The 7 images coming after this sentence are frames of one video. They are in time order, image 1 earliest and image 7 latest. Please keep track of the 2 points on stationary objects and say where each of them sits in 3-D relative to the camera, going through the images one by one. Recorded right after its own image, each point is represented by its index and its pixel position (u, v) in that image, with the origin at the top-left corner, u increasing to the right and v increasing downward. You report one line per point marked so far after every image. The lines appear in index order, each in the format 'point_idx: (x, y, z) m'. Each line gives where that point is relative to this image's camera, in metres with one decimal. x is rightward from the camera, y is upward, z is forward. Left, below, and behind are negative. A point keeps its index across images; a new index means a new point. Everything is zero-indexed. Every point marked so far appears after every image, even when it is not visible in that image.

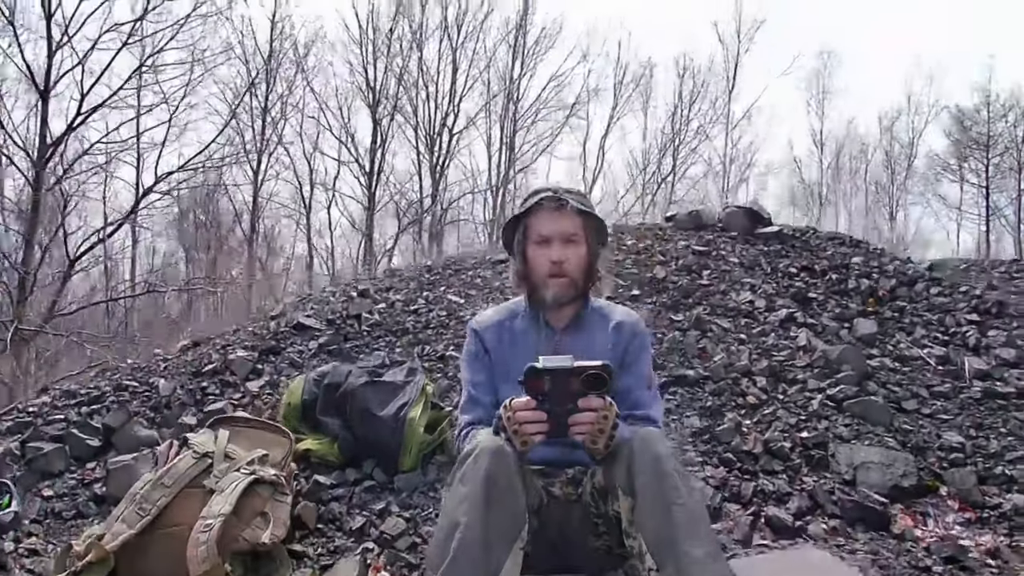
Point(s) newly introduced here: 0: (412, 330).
0: (-0.4, -0.2, +2.8) m
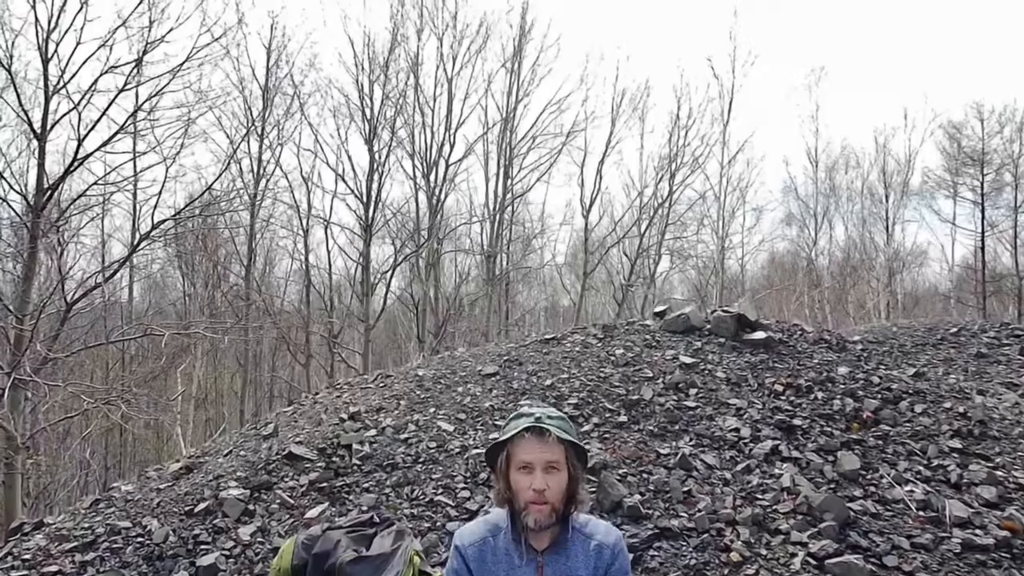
0: (-0.5, -0.8, +2.9) m
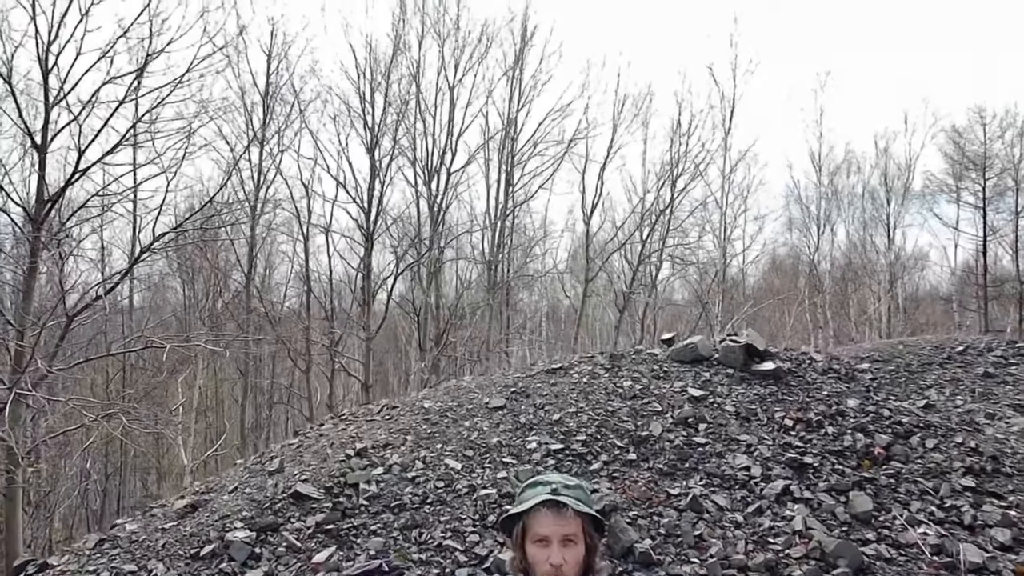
0: (-0.4, -0.9, +2.8) m
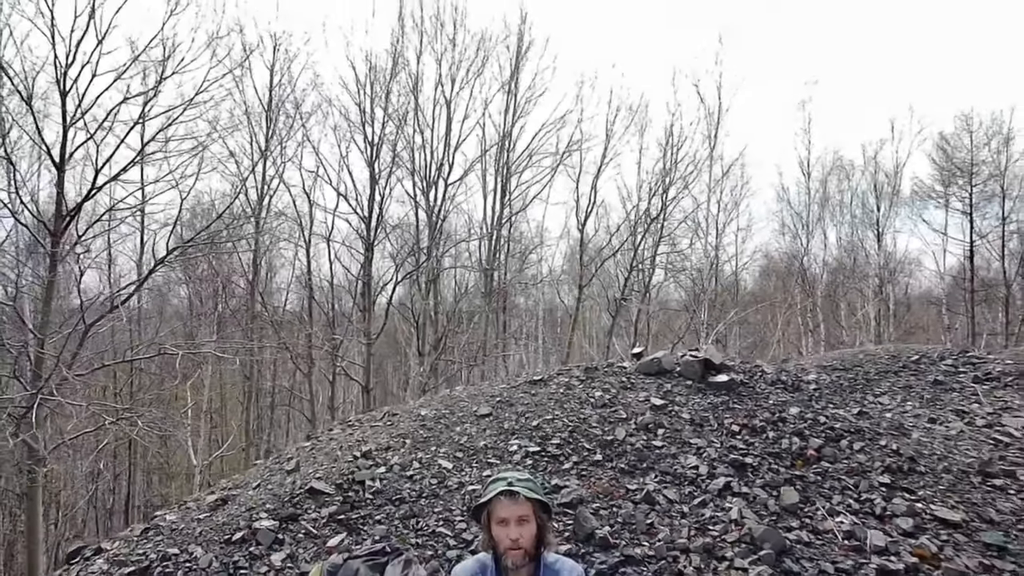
0: (-0.5, -1.1, +3.3) m
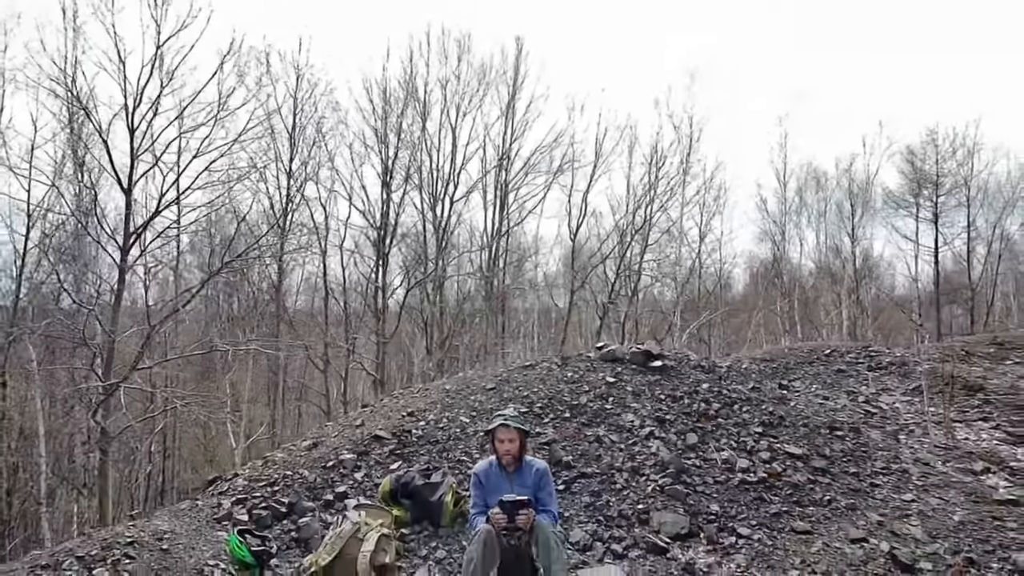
0: (-0.5, -1.2, +5.1) m
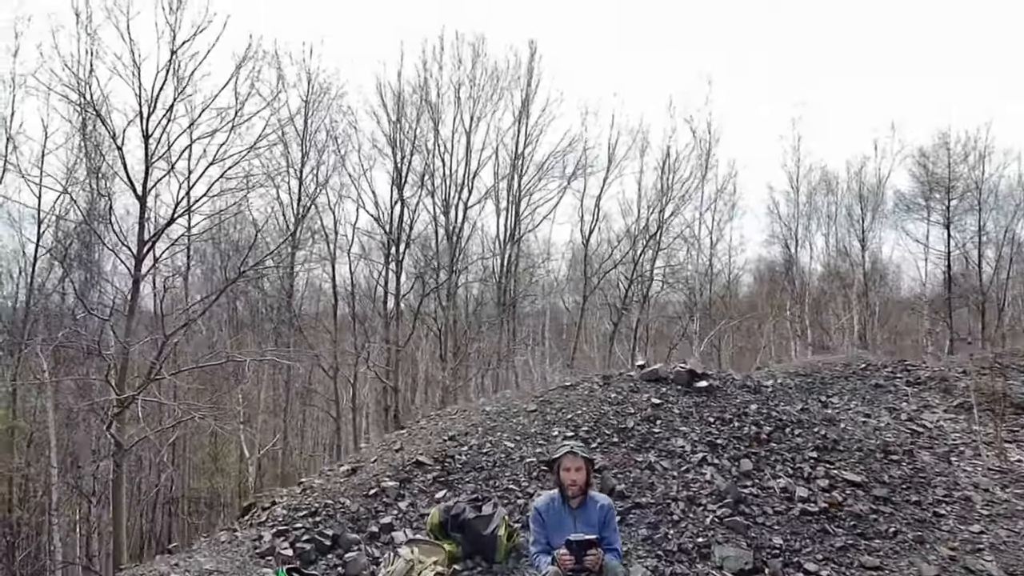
0: (-0.2, -1.3, +4.9) m
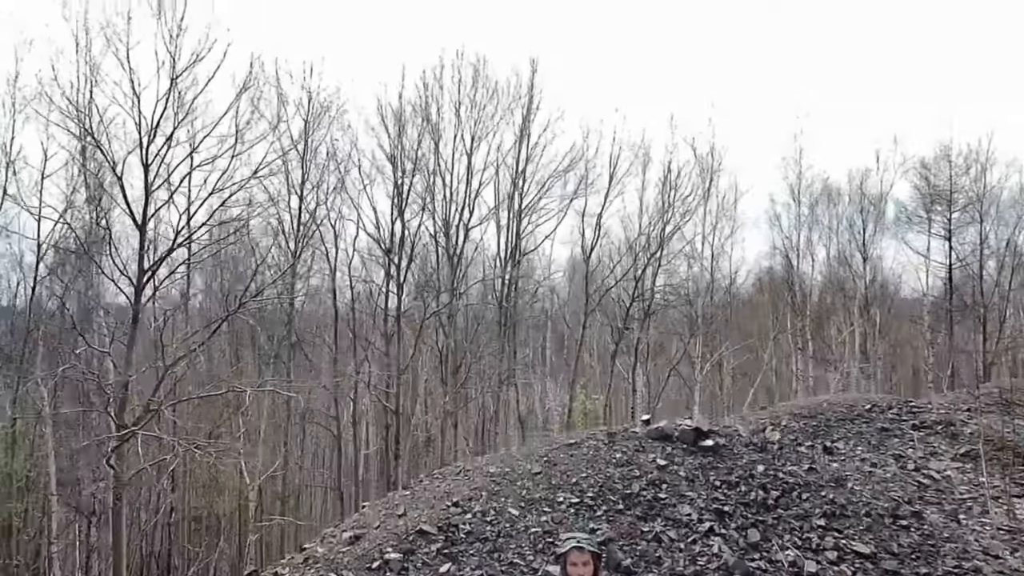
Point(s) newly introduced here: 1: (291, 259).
0: (-0.2, -1.8, +4.8) m
1: (-4.5, +0.6, +13.4) m
